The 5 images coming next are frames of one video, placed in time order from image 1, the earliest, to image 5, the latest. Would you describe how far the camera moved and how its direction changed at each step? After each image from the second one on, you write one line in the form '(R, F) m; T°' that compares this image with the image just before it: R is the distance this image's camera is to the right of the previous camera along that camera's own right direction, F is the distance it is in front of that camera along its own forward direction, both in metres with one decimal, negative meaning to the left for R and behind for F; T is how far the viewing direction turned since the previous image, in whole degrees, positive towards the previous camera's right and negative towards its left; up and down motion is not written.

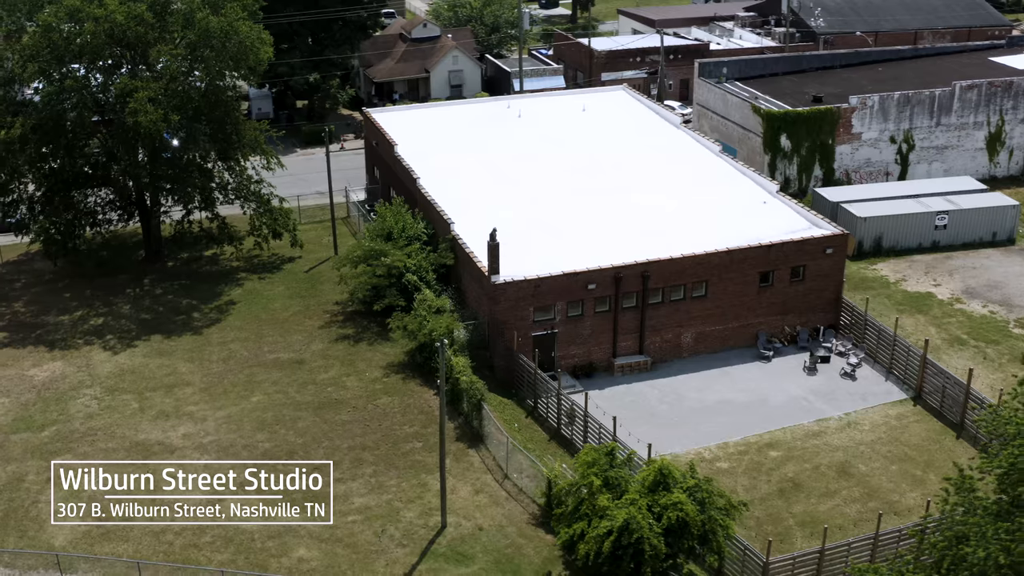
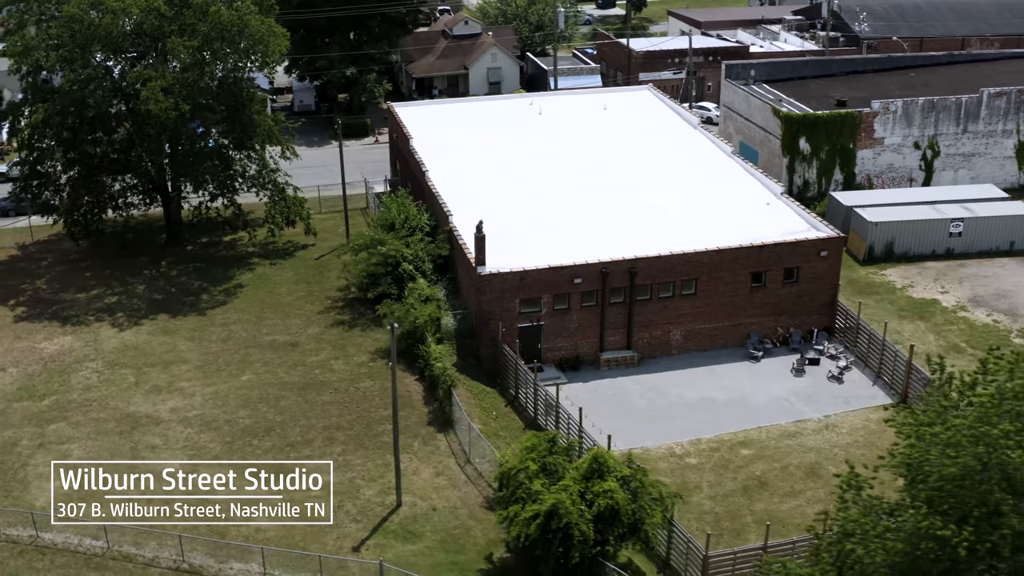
(+2.7, -0.6) m; -4°
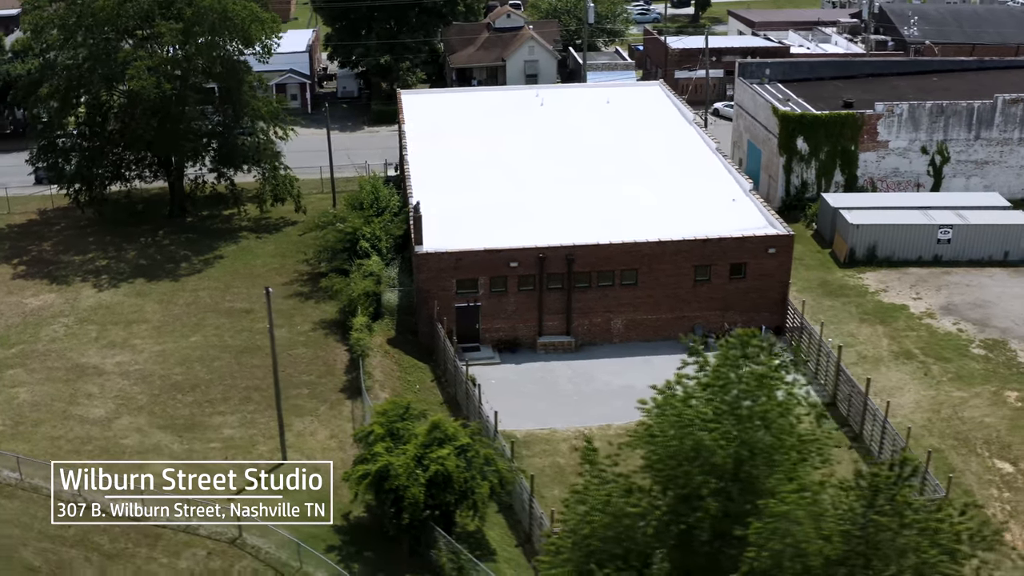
(+5.7, -0.6) m; -7°
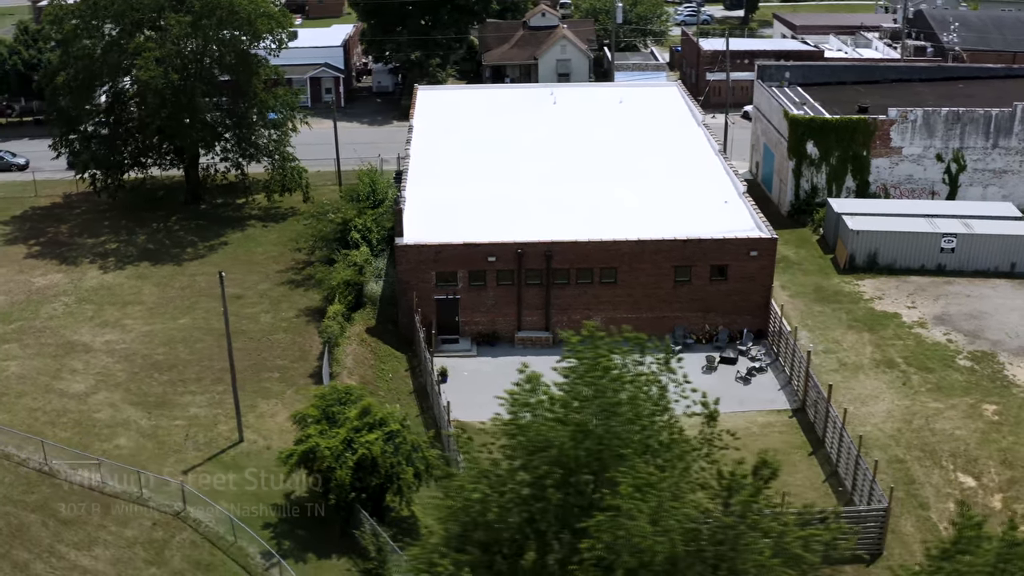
(+3.1, -0.3) m; -4°
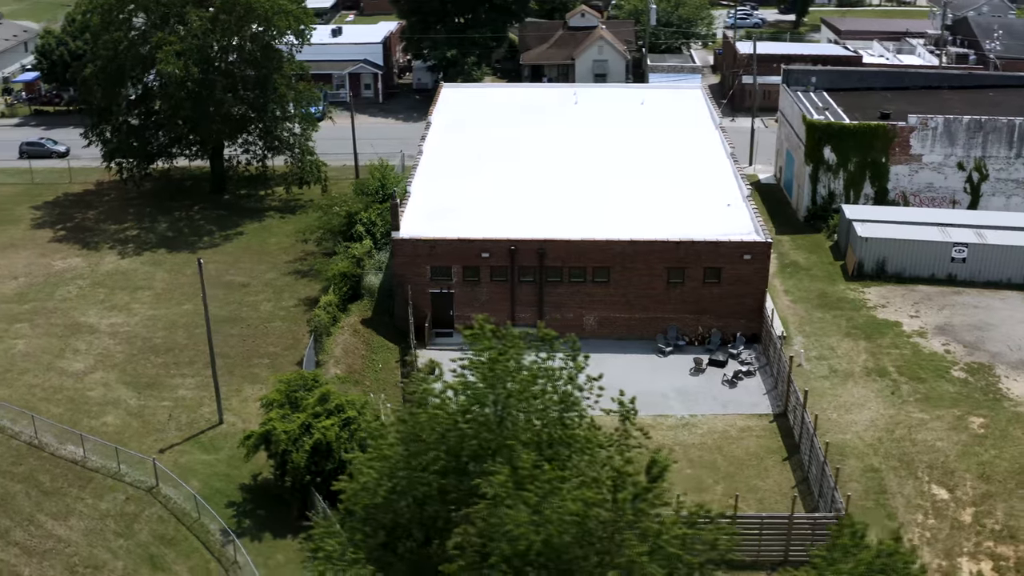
(+2.5, -0.4) m; -4°
